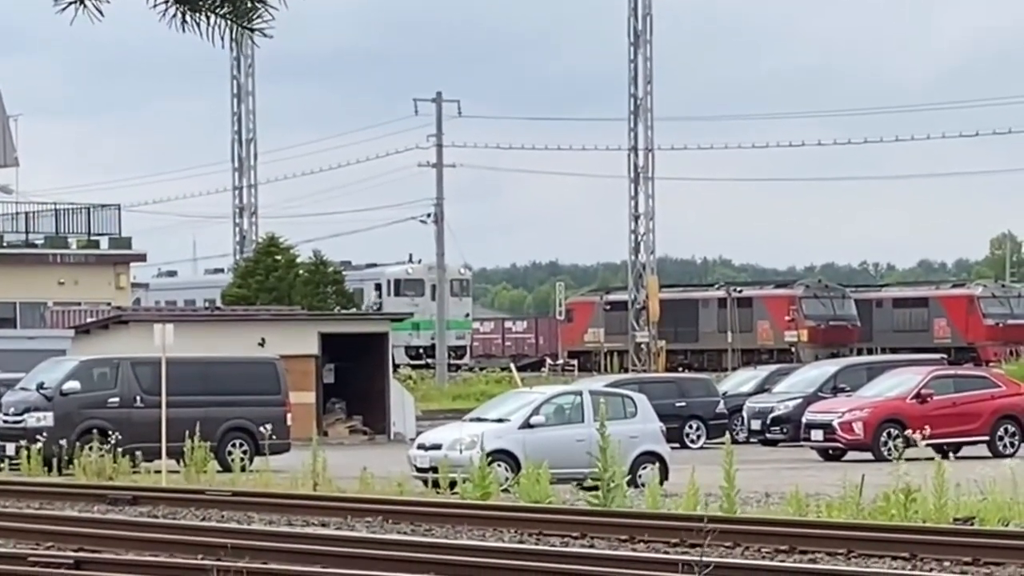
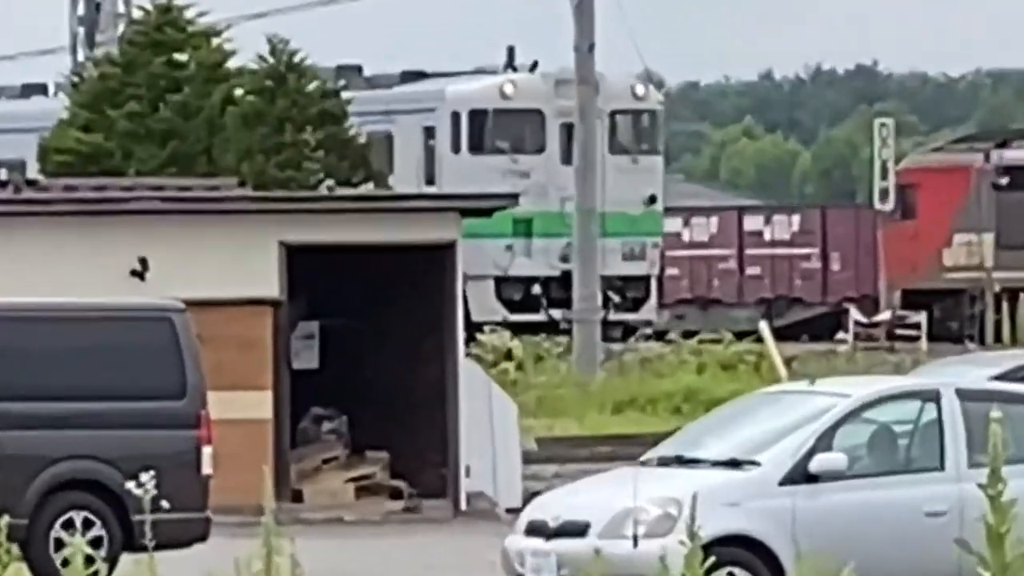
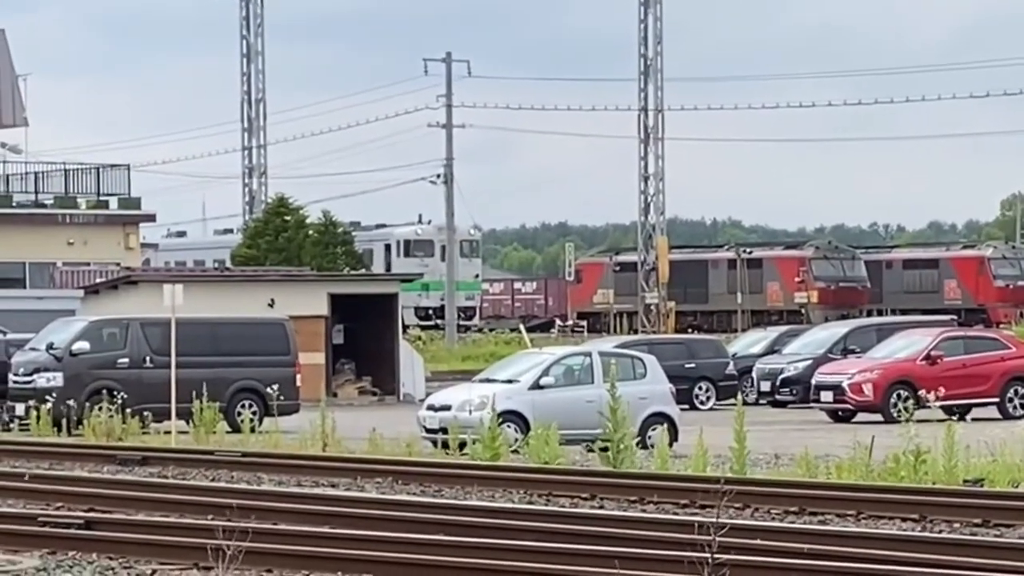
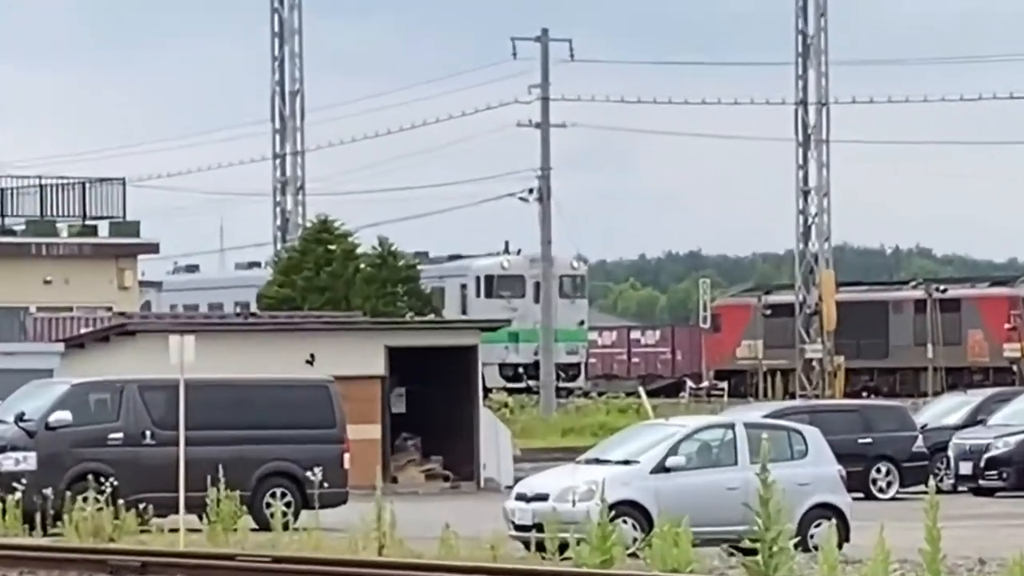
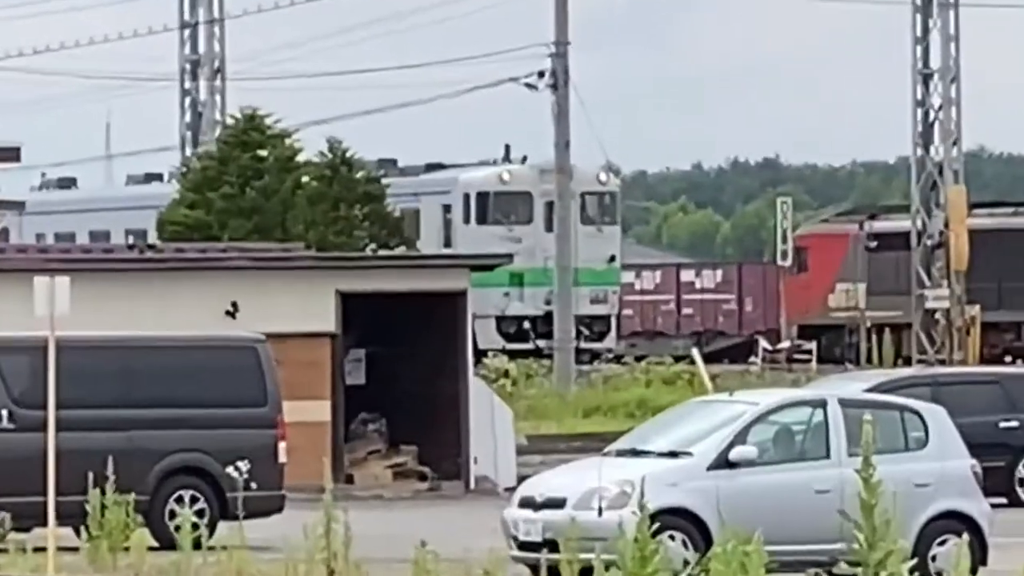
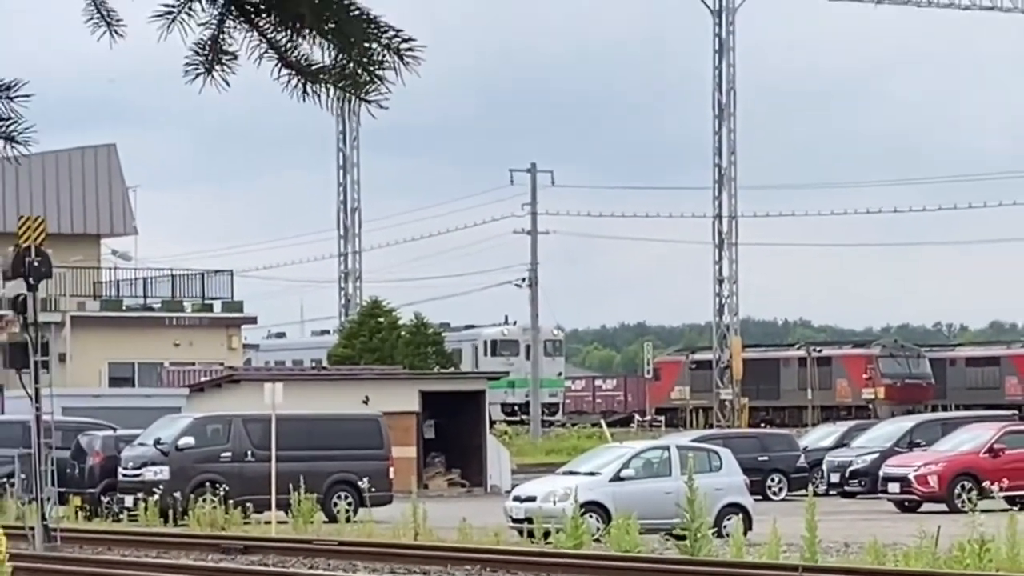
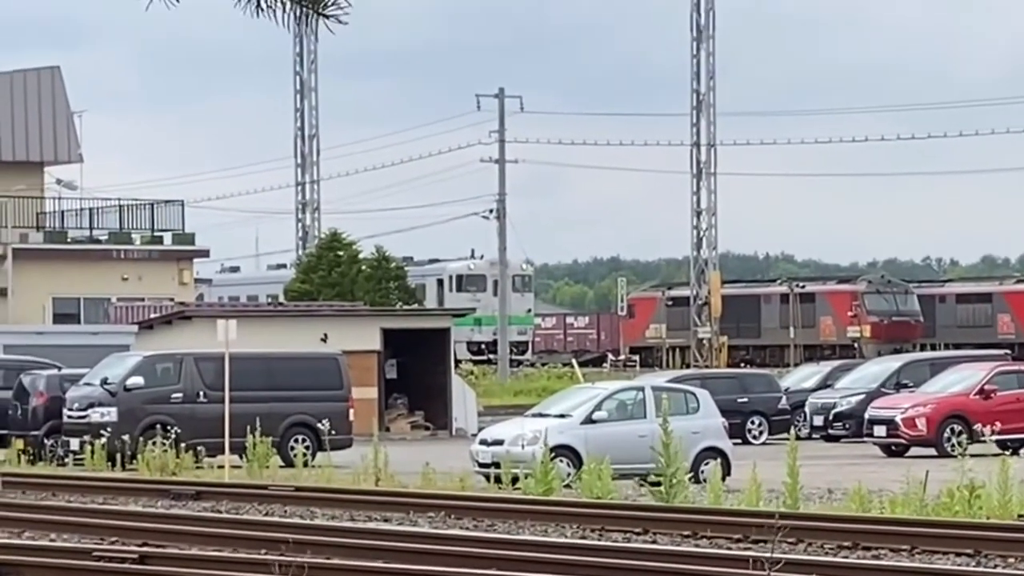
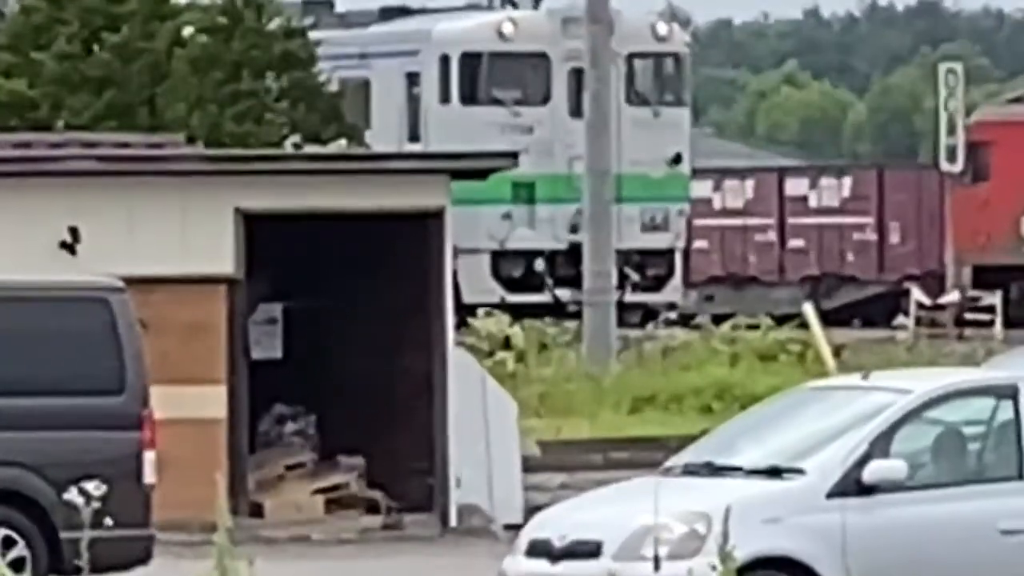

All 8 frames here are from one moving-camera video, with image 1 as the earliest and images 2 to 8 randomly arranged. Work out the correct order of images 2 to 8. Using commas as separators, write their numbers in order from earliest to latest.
3, 7, 6, 4, 5, 2, 8
